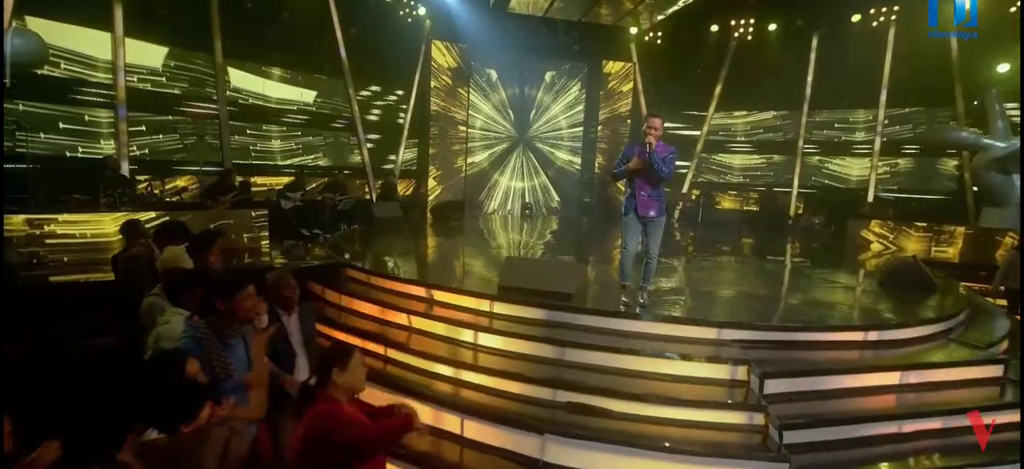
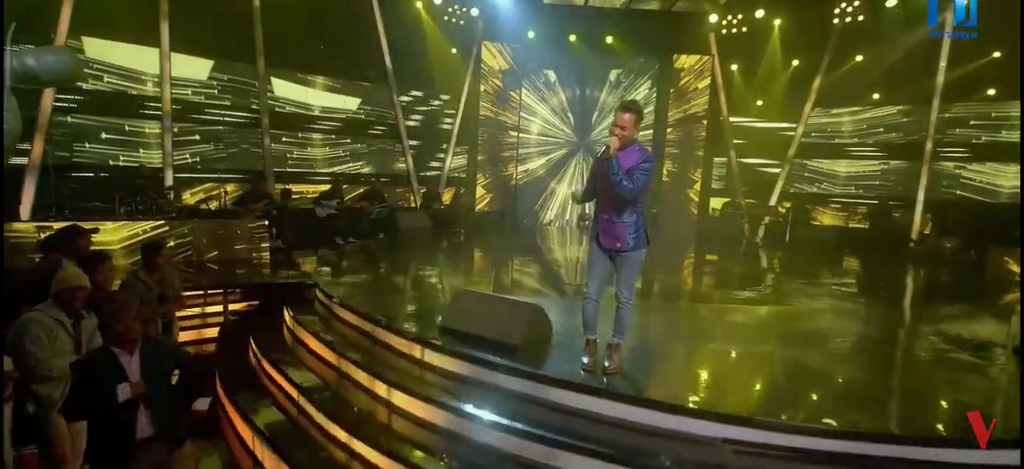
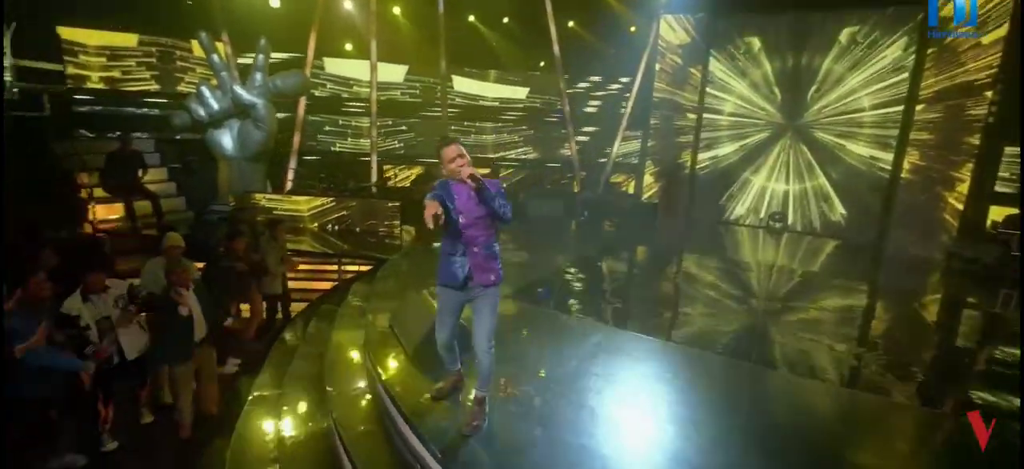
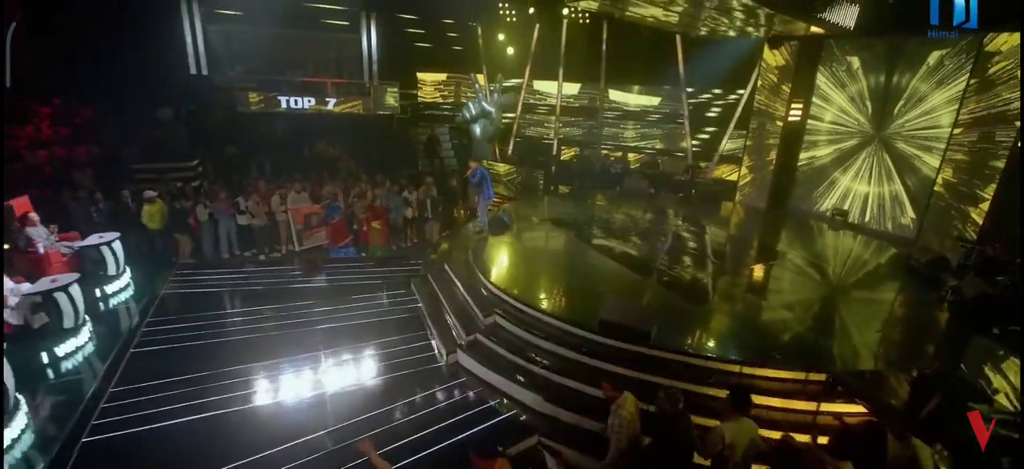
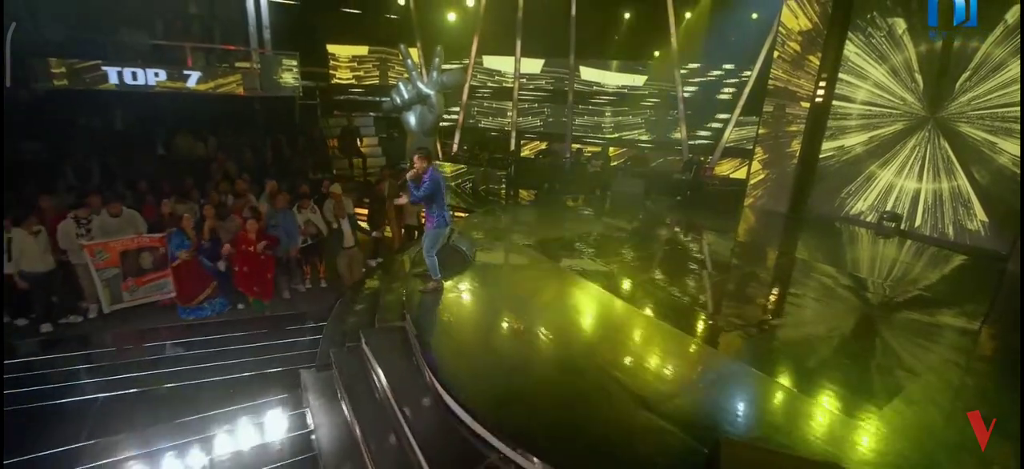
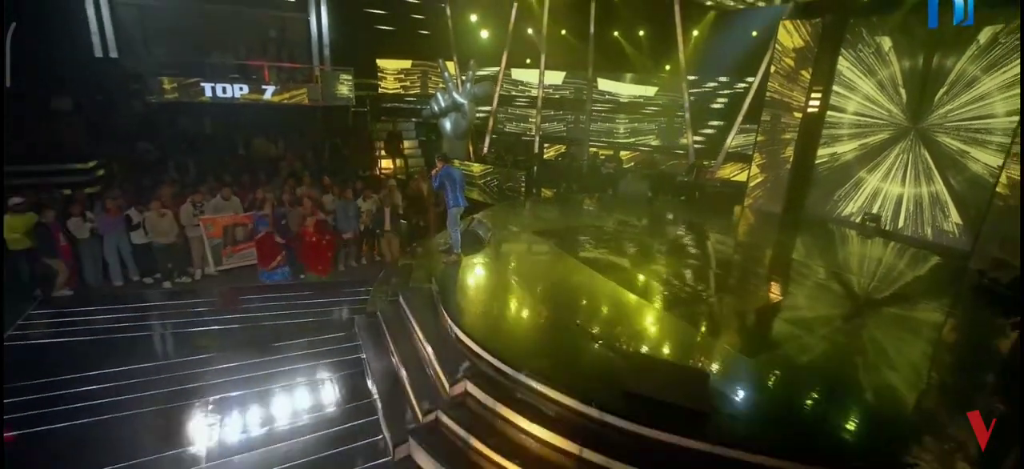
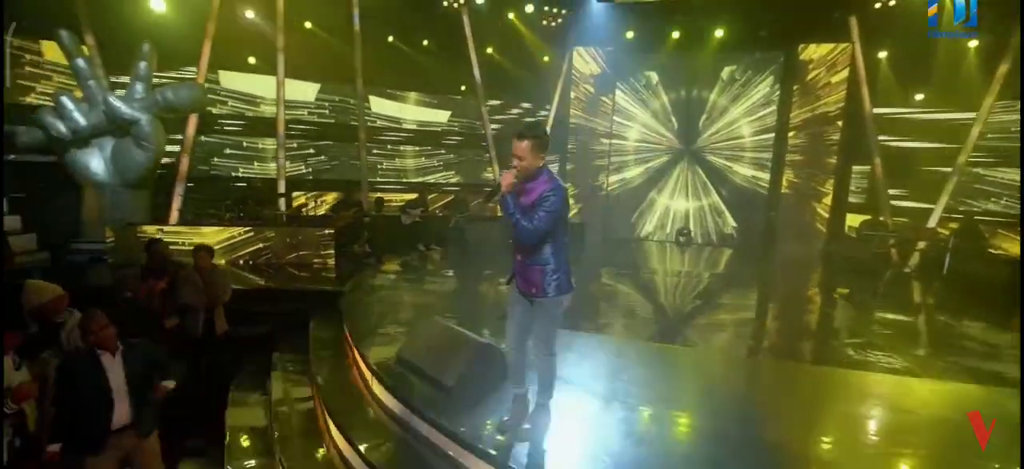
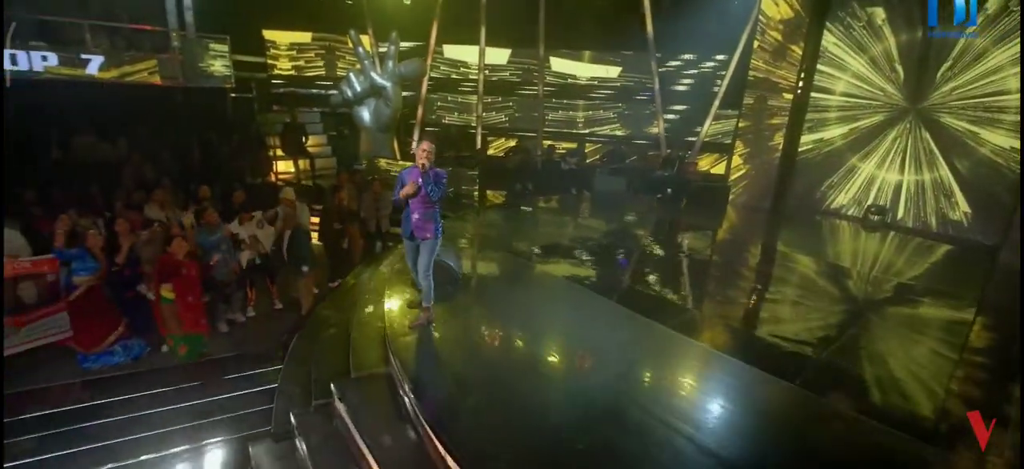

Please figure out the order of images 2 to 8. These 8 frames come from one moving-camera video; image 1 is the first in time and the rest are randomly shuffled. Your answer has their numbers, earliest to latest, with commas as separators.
2, 7, 3, 8, 5, 6, 4
